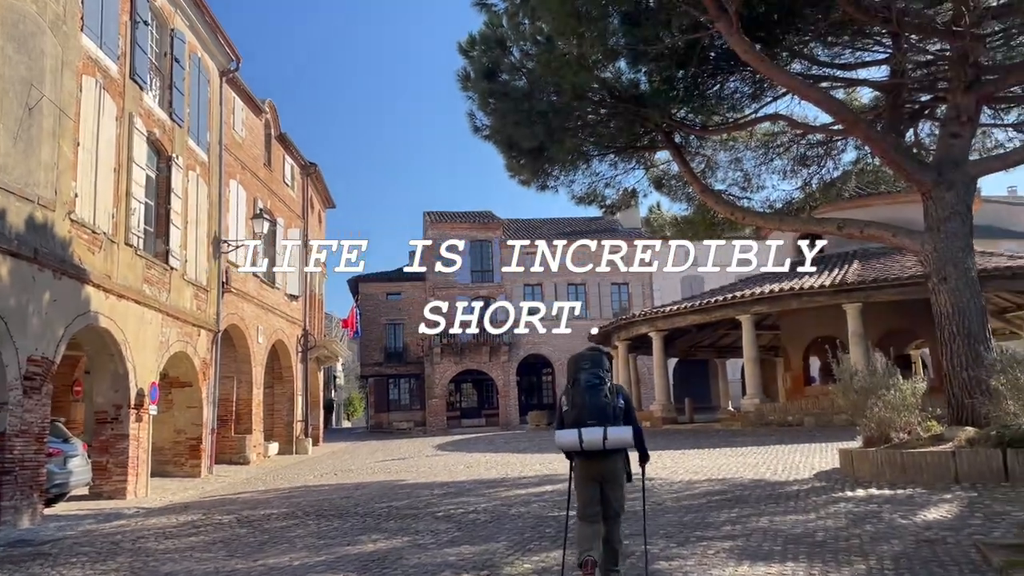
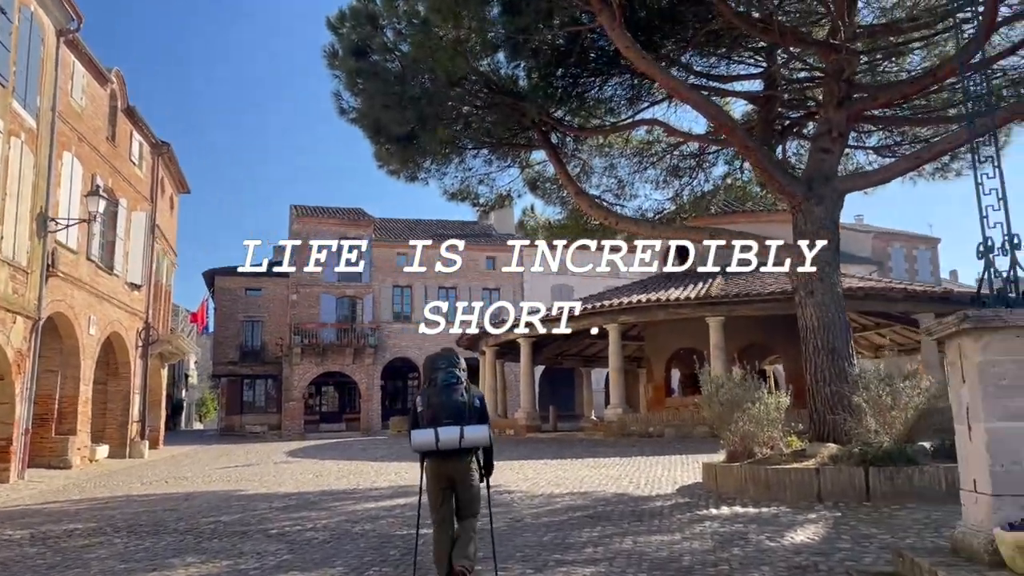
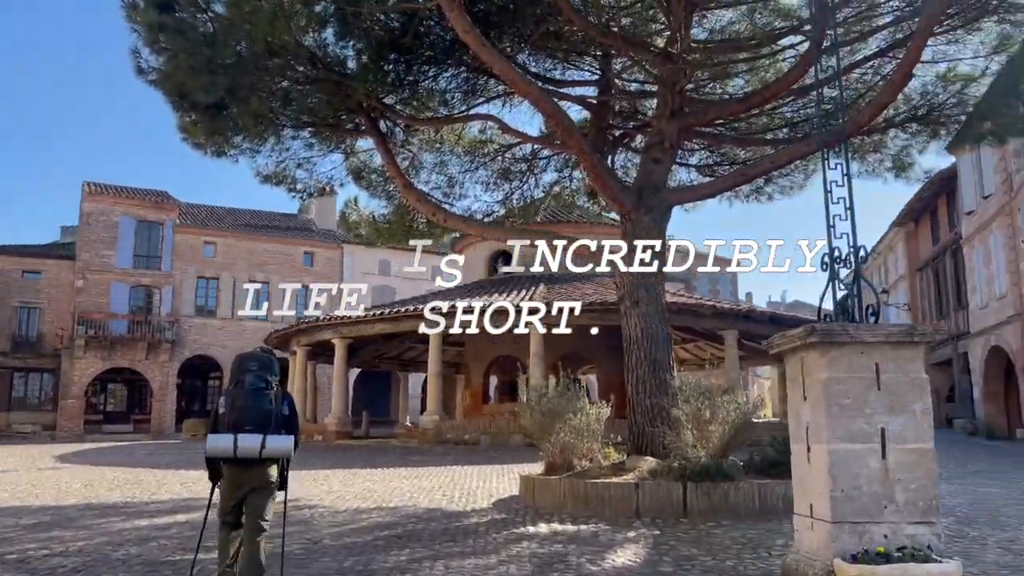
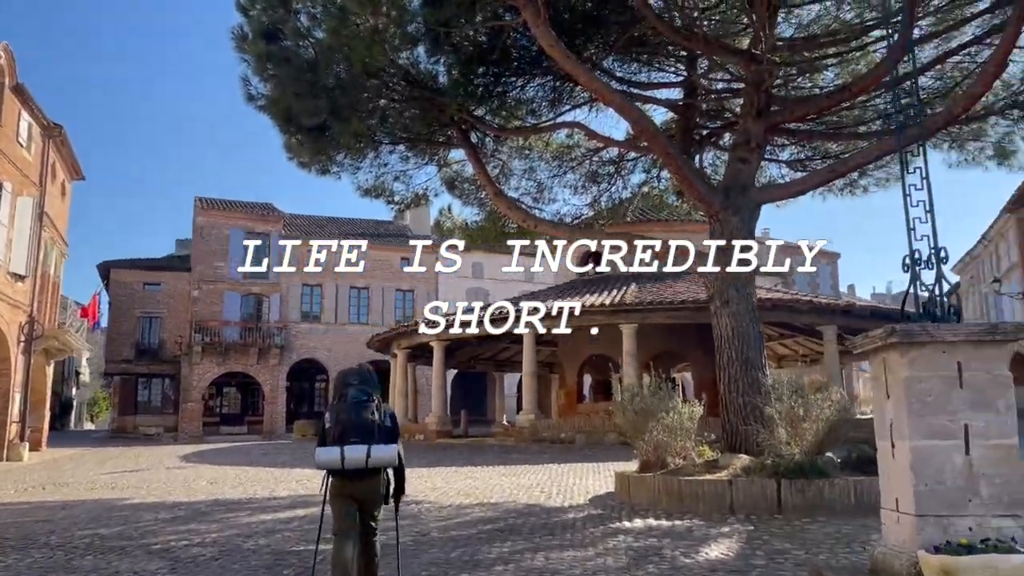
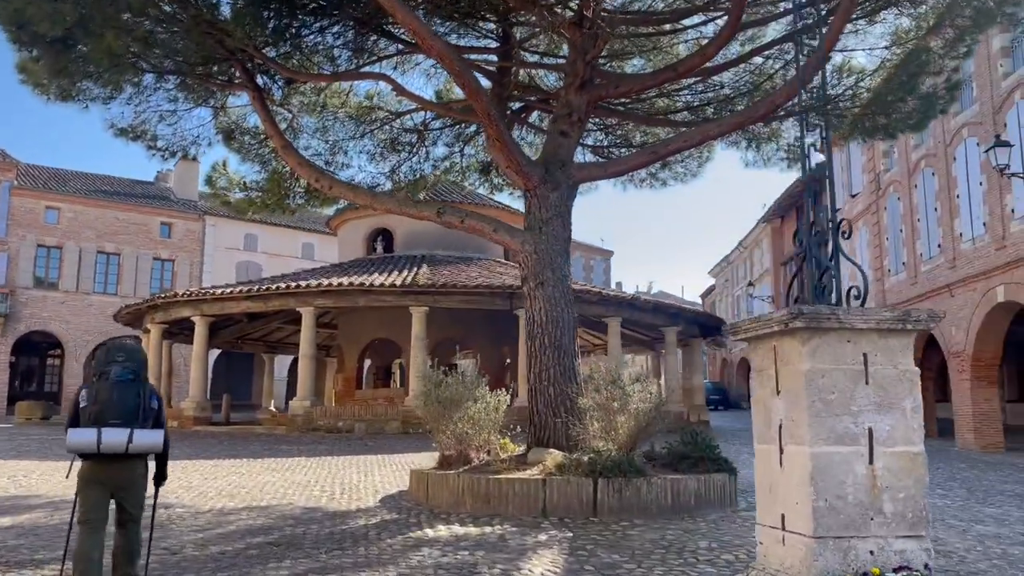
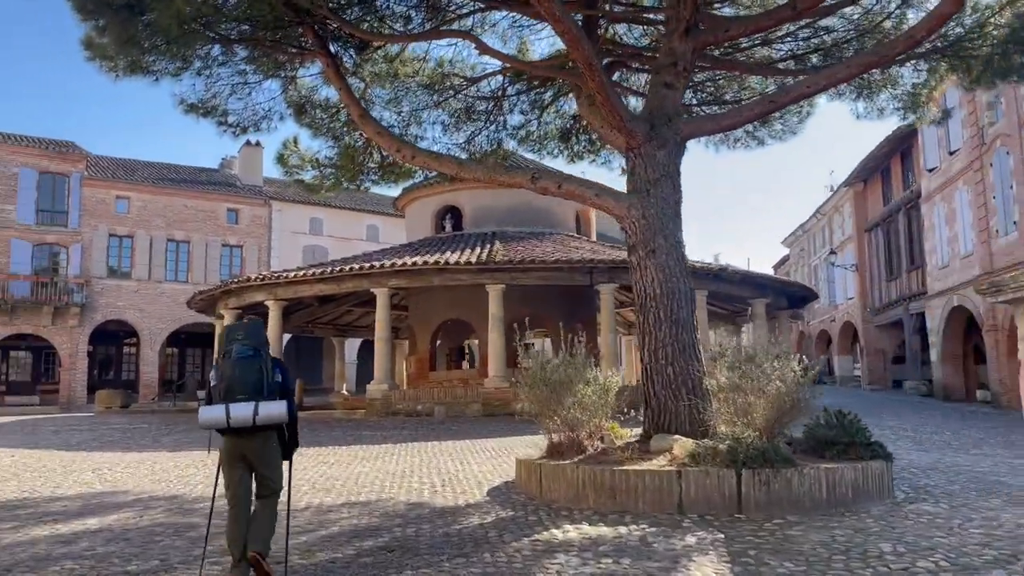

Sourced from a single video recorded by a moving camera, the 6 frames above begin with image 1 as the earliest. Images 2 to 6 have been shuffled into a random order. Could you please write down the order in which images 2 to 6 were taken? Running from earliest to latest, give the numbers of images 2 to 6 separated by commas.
2, 4, 3, 5, 6
